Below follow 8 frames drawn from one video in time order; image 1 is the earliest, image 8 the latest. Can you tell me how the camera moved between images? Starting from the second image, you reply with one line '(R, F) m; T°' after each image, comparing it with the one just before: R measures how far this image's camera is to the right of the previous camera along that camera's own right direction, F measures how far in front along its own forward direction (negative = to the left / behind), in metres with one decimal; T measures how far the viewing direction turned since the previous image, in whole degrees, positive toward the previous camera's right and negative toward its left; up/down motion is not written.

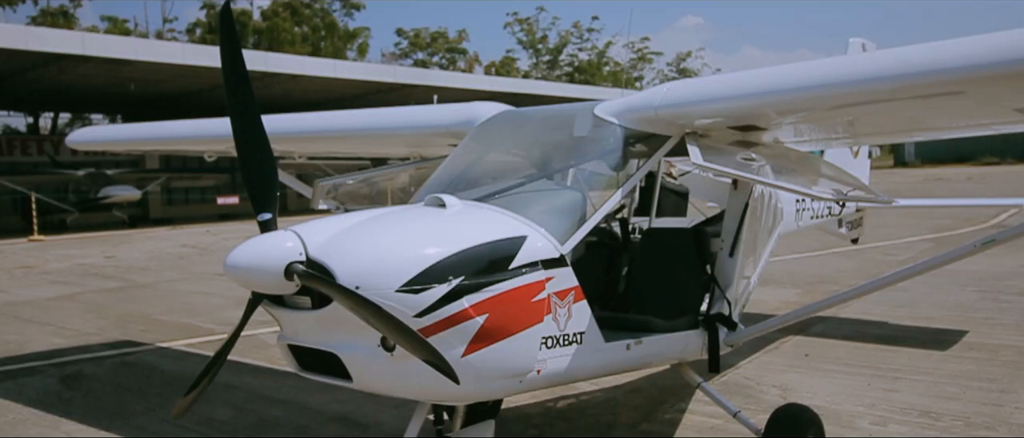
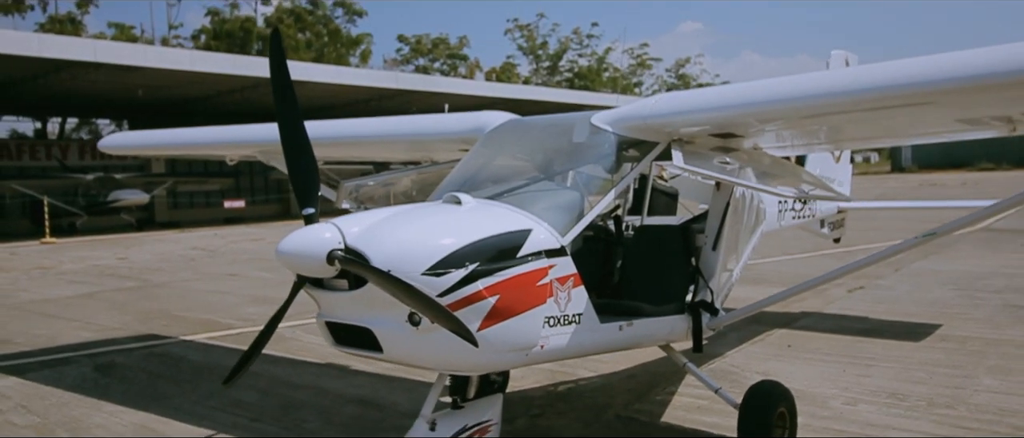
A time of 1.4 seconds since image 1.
(0.0, -0.4) m; 0°
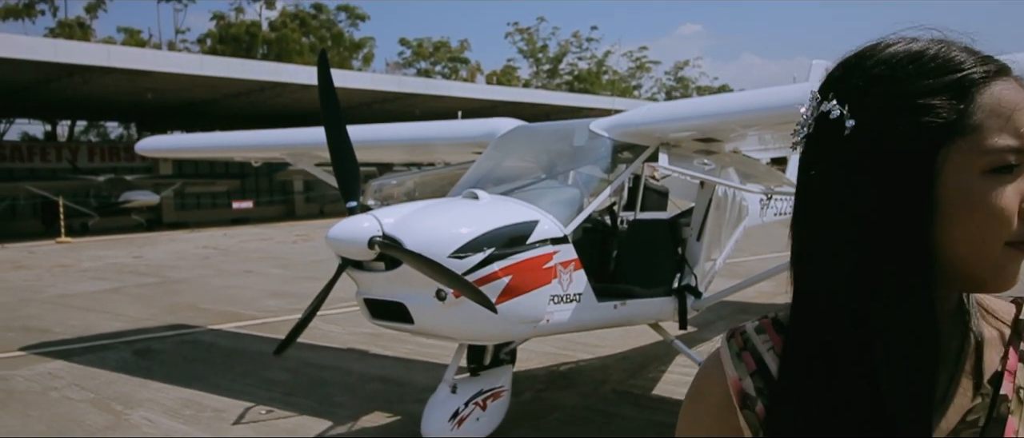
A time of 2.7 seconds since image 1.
(-0.1, -0.6) m; 0°
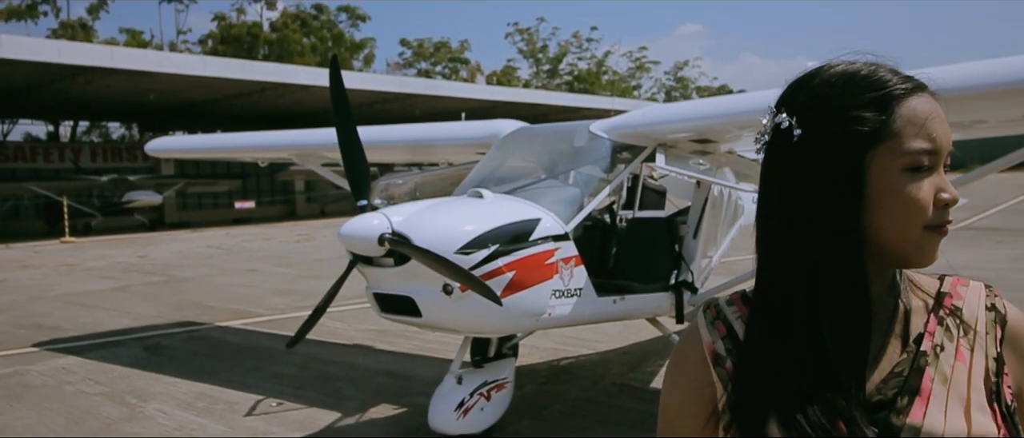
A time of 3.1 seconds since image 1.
(0.0, -0.2) m; 0°
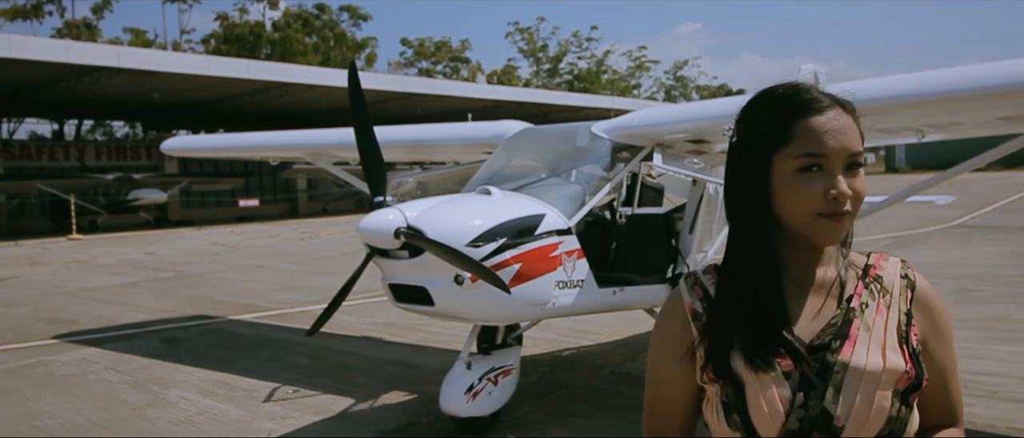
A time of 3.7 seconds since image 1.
(0.0, -0.3) m; 0°
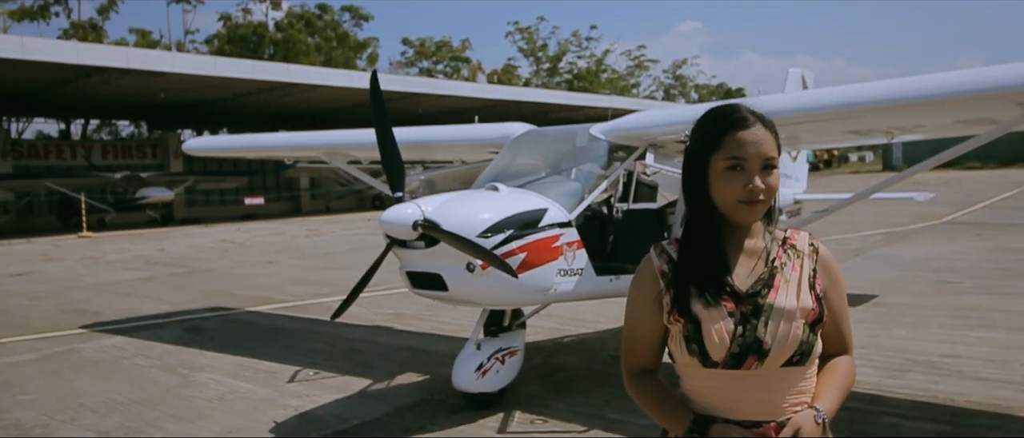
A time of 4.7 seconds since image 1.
(0.0, -0.4) m; 0°
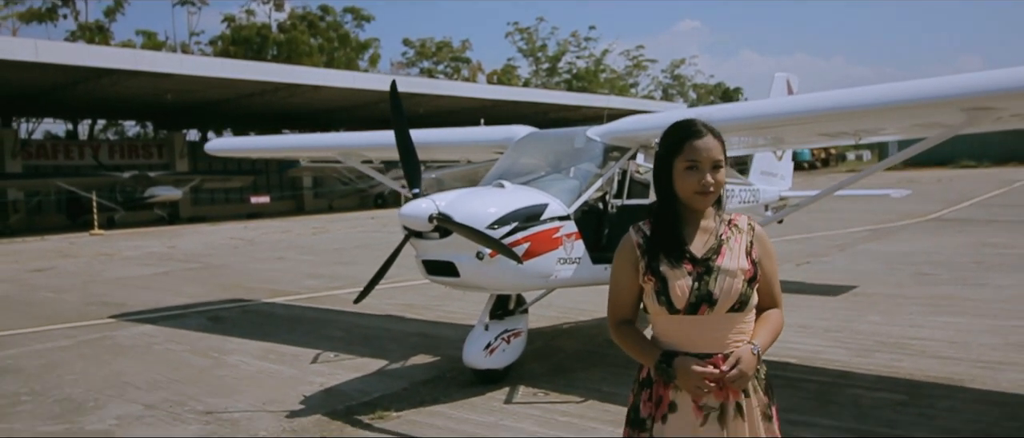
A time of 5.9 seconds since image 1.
(0.0, -0.5) m; 0°
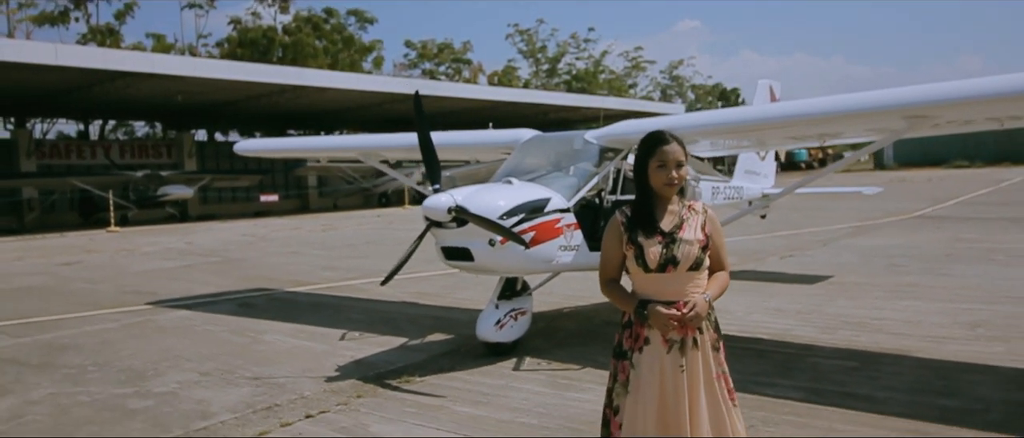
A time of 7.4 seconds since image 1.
(-0.1, -0.8) m; 0°
